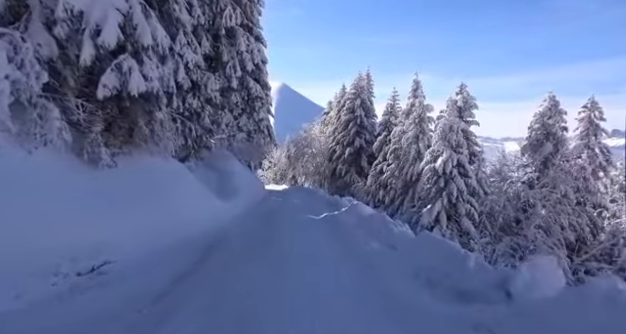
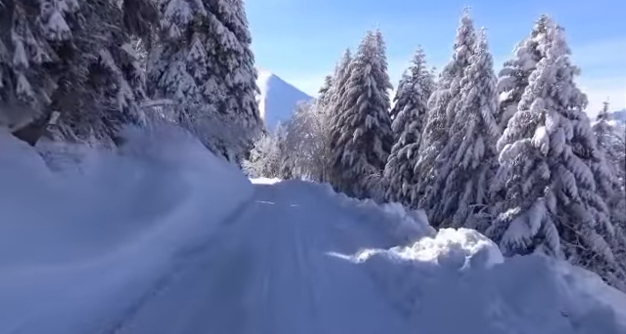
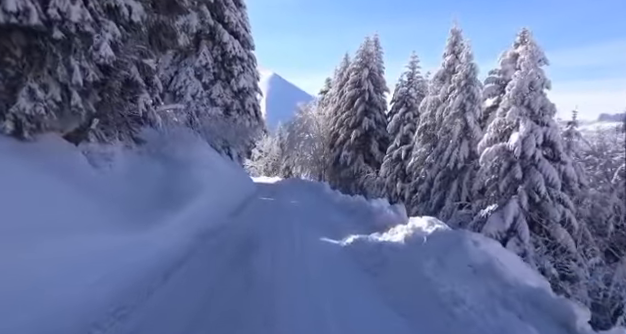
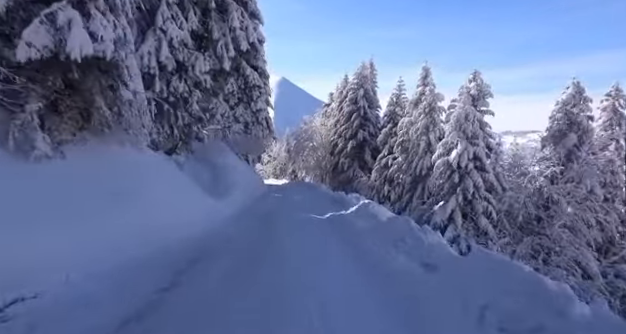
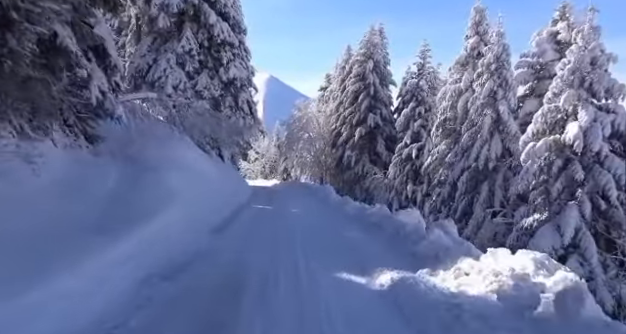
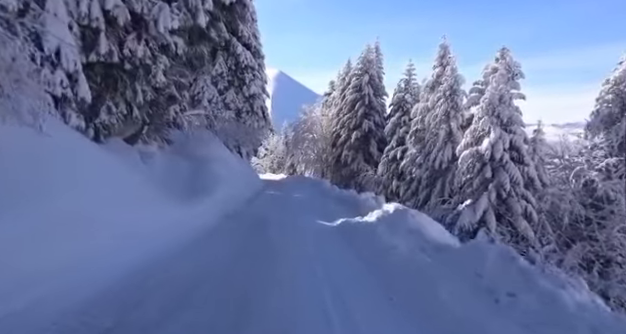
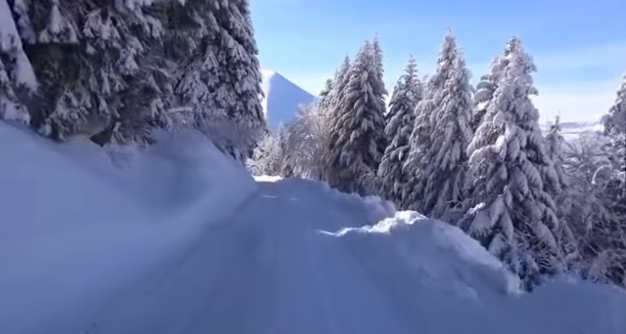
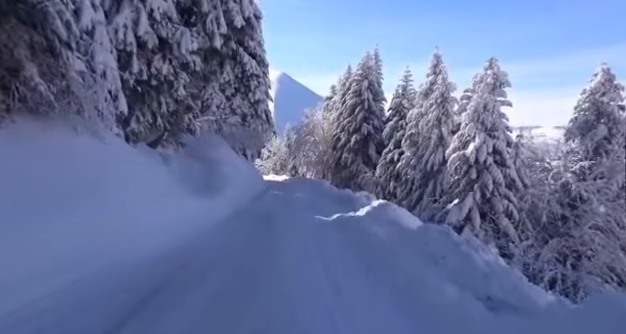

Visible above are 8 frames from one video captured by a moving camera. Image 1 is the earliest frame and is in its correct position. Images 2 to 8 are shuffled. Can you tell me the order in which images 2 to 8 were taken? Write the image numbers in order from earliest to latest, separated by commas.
4, 8, 6, 7, 3, 2, 5
